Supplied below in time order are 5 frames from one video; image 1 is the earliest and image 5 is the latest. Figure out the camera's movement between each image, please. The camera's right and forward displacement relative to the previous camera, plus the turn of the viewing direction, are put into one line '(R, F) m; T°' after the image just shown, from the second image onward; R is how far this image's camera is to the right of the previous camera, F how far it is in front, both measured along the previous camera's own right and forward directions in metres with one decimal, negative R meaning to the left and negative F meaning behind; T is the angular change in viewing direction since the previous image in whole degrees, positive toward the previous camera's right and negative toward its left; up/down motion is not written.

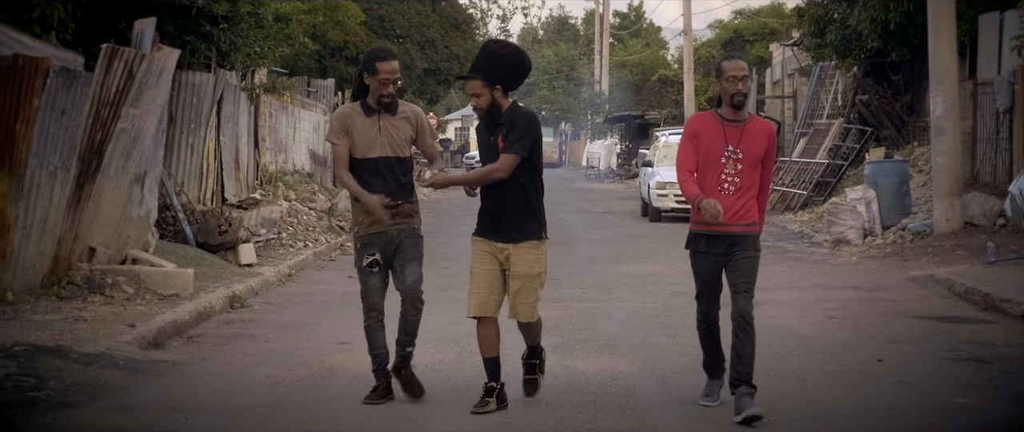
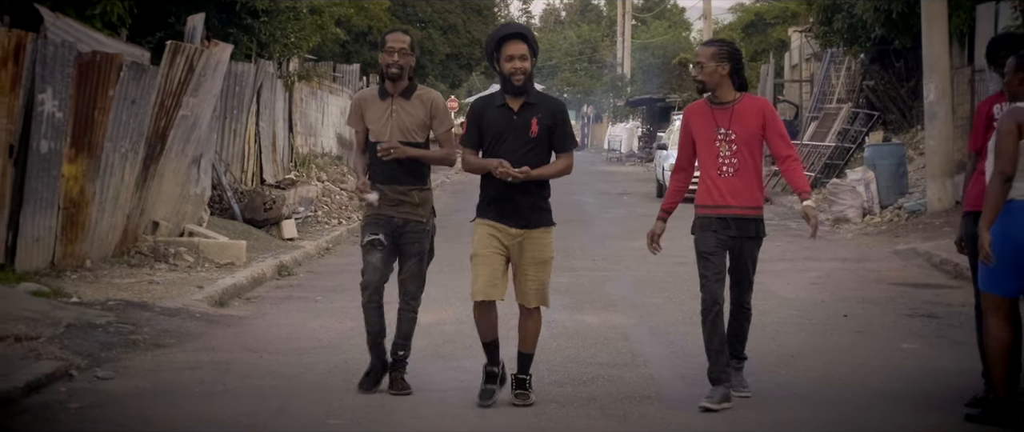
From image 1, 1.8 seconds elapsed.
(0.0, -1.1) m; -1°
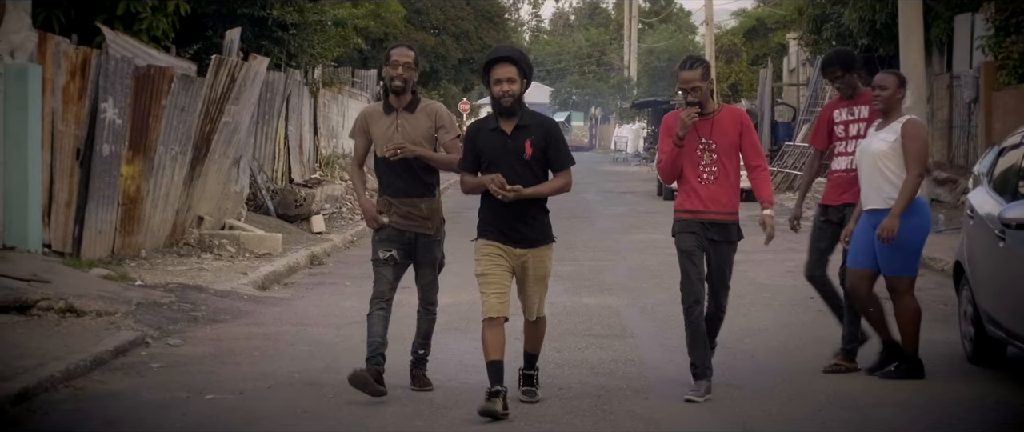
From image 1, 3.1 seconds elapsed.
(0.0, -1.3) m; -1°
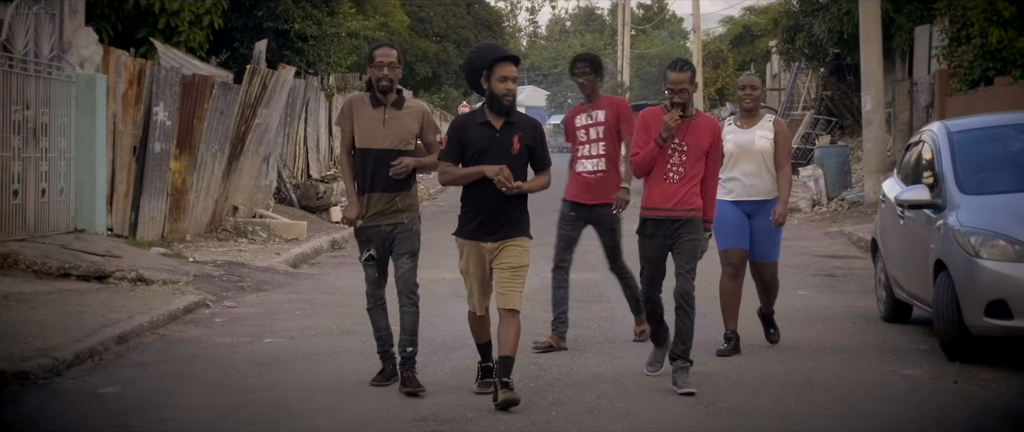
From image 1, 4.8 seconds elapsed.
(0.0, -1.7) m; 0°
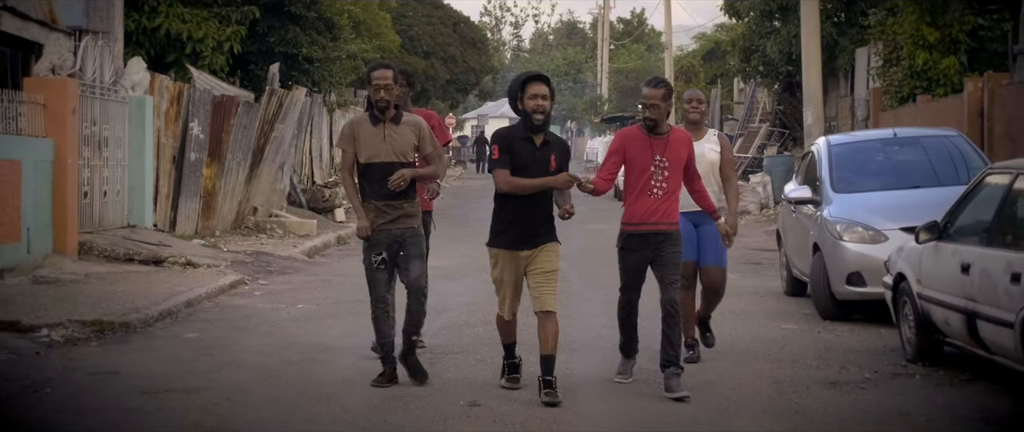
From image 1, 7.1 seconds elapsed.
(+0.1, -2.4) m; +1°
